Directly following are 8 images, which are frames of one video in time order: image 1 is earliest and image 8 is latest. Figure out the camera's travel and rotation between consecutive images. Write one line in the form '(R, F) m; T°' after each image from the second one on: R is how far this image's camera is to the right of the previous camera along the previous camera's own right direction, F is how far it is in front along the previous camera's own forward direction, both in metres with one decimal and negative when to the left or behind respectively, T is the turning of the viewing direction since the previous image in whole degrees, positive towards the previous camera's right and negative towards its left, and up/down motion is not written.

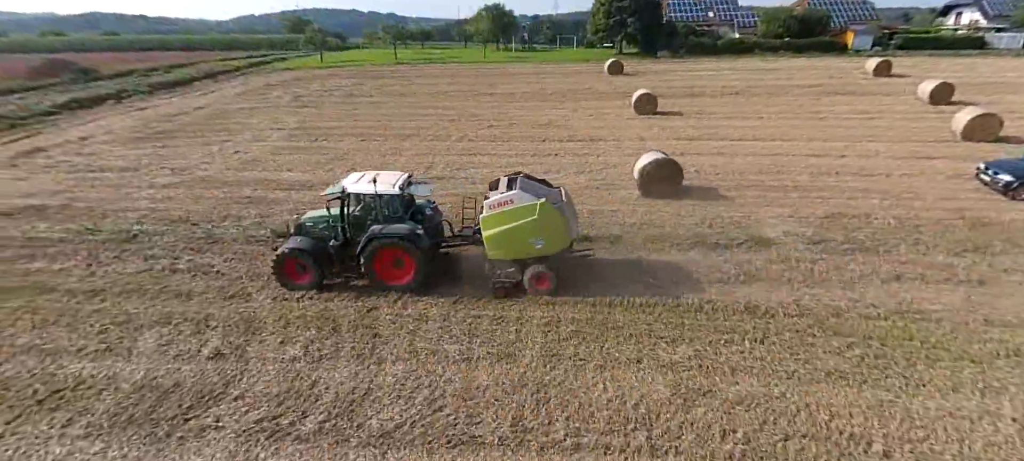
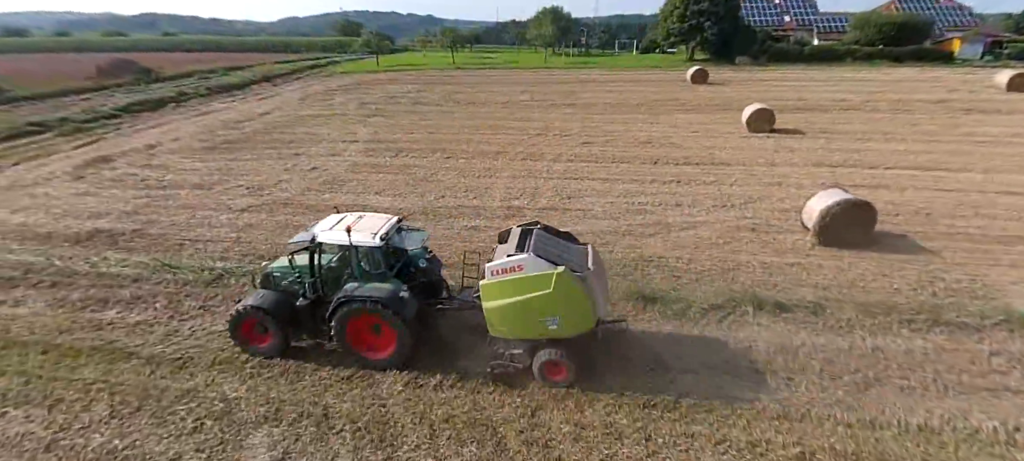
(-2.1, +1.7) m; -3°
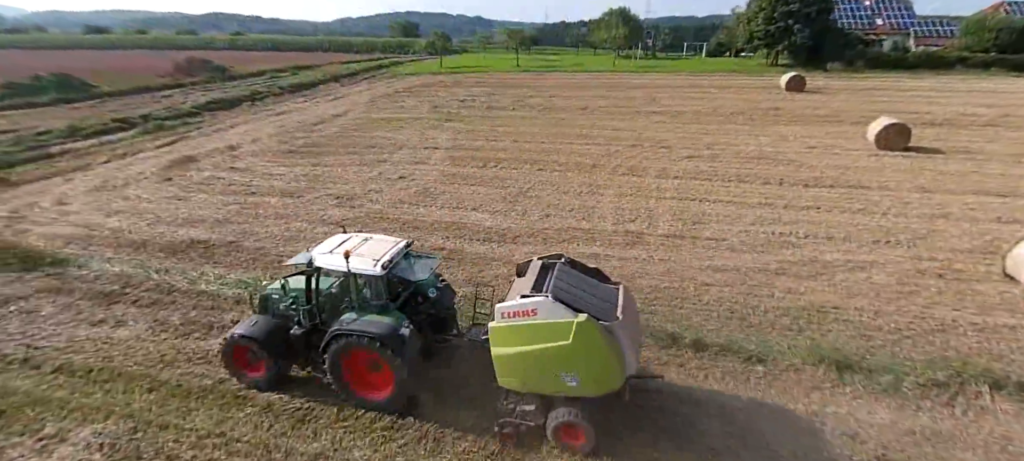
(-1.5, +1.0) m; -5°
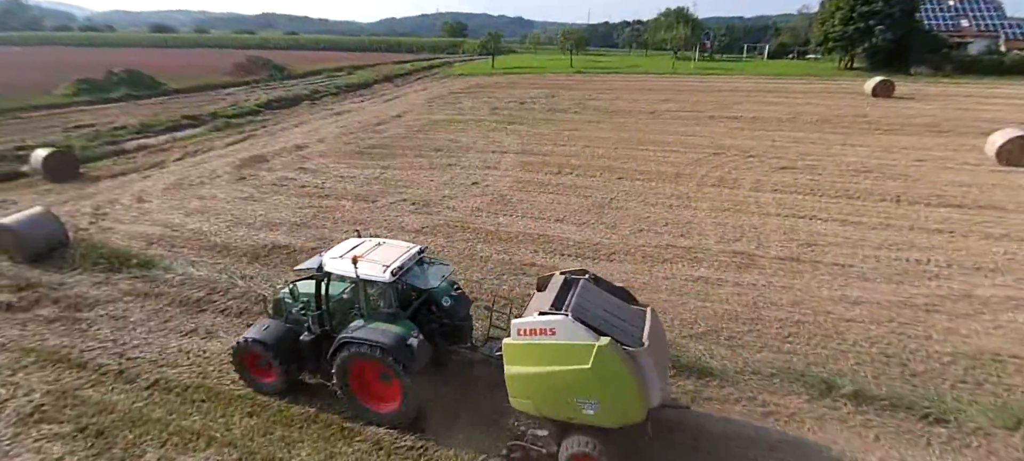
(-1.1, +0.6) m; -4°
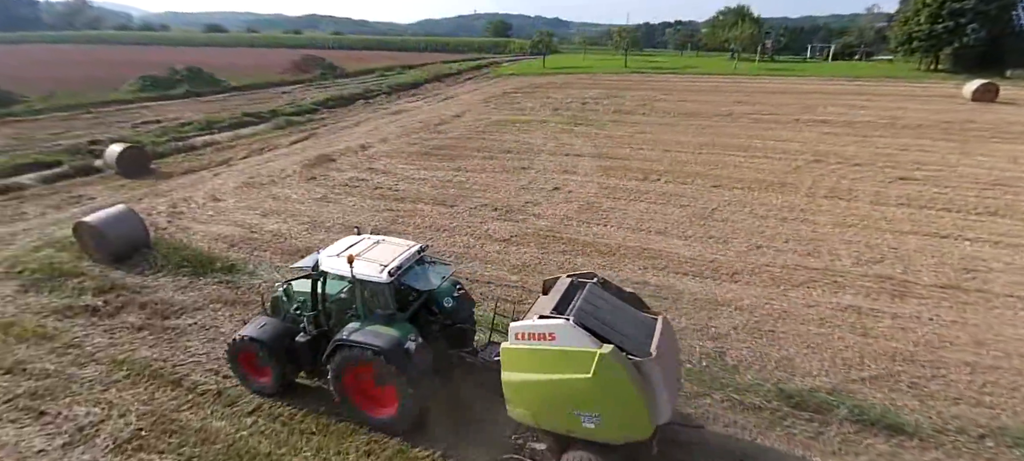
(-1.2, +0.7) m; -4°
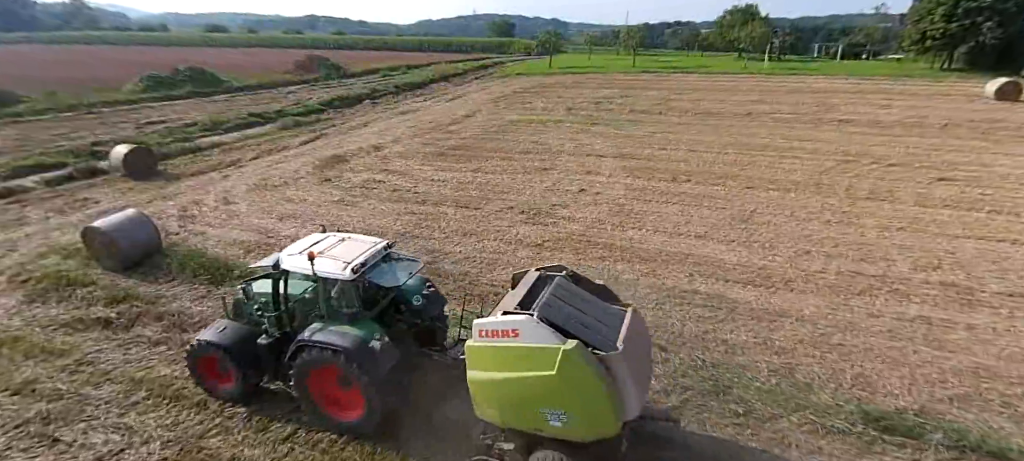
(-0.6, +0.4) m; 0°
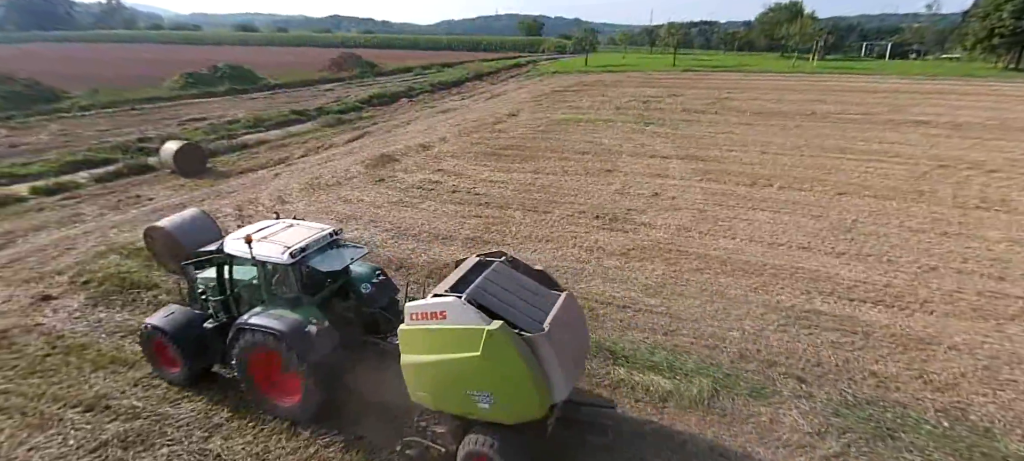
(-1.0, +0.6) m; -2°
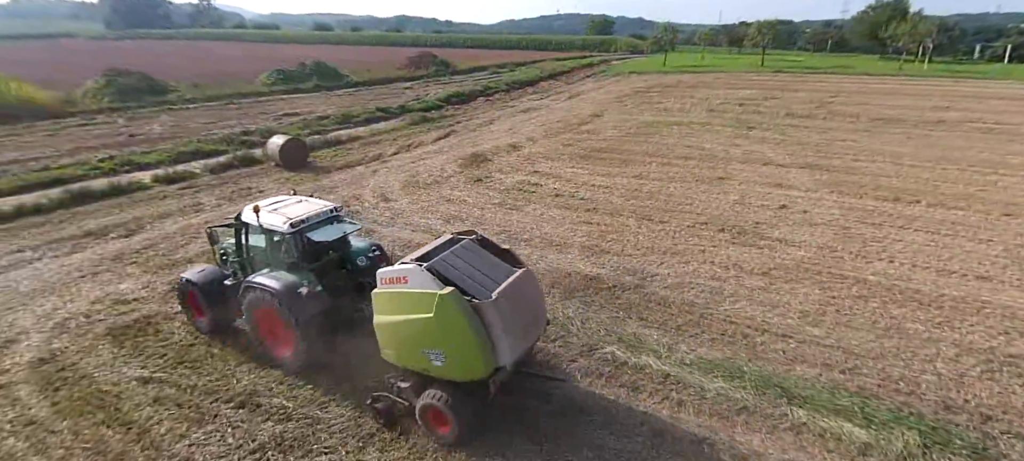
(-1.1, +0.3) m; -6°
